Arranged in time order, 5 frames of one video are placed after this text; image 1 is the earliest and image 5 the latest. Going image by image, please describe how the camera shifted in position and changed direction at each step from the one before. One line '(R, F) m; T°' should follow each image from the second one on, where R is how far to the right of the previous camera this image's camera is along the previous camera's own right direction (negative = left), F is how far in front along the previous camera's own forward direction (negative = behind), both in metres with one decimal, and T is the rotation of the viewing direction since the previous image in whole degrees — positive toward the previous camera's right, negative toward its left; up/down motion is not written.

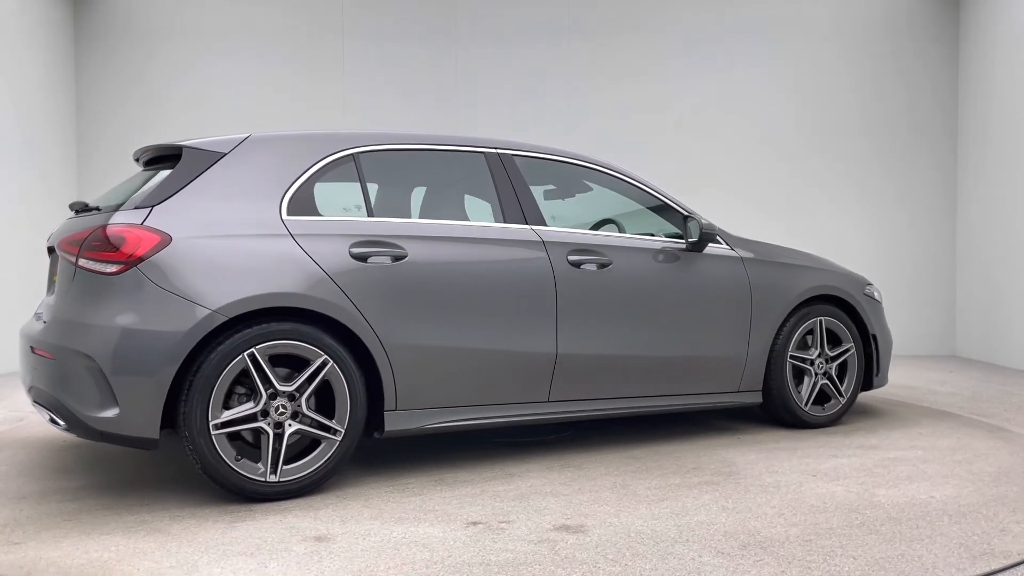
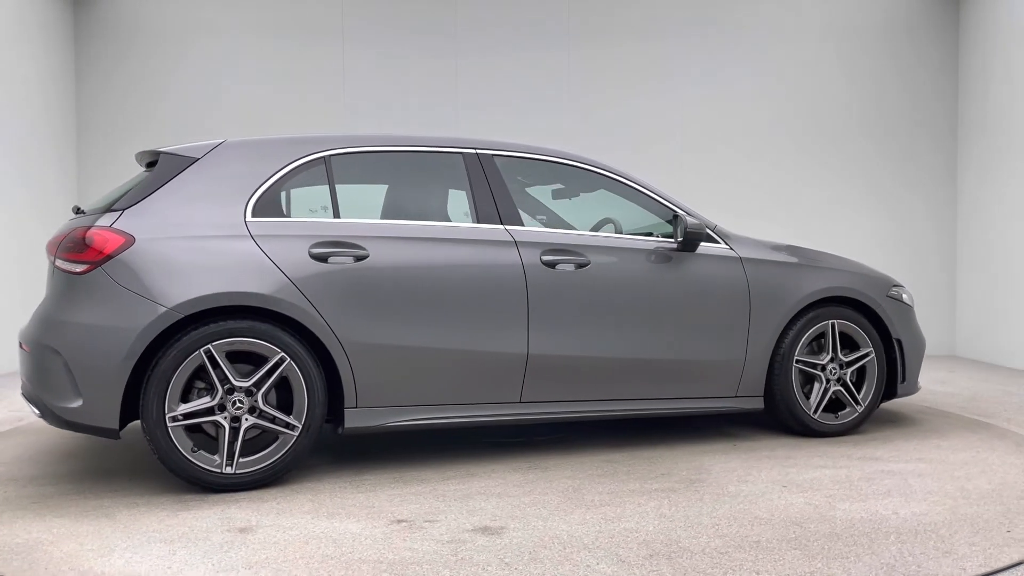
(+0.6, +0.1) m; -8°
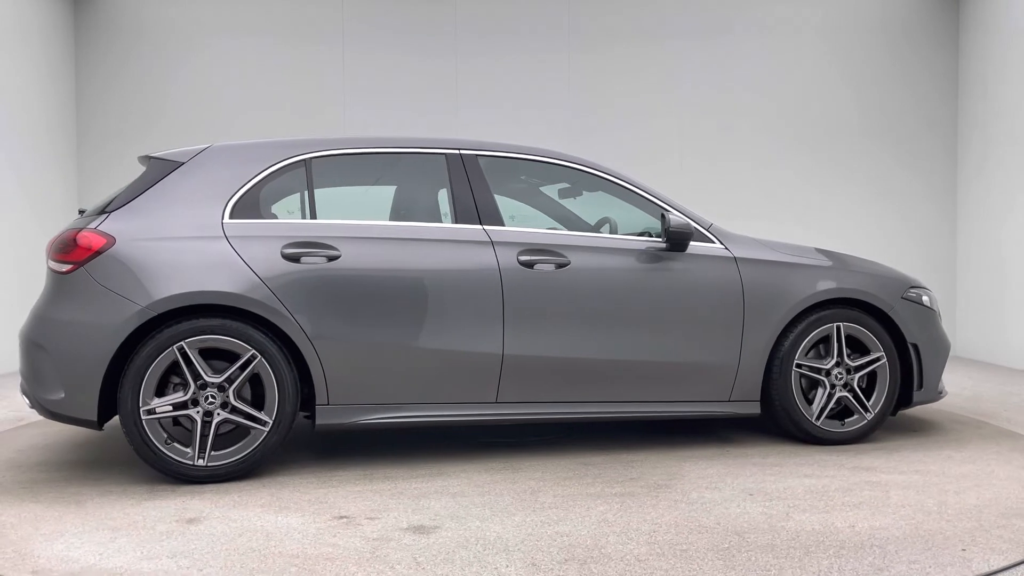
(+0.5, 0.0) m; -6°
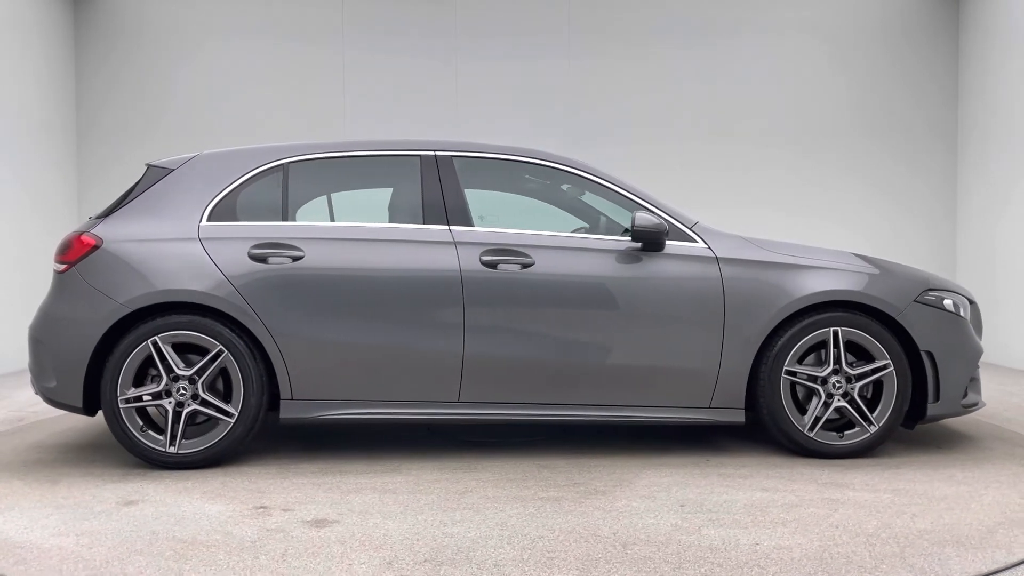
(+0.8, +0.1) m; -9°
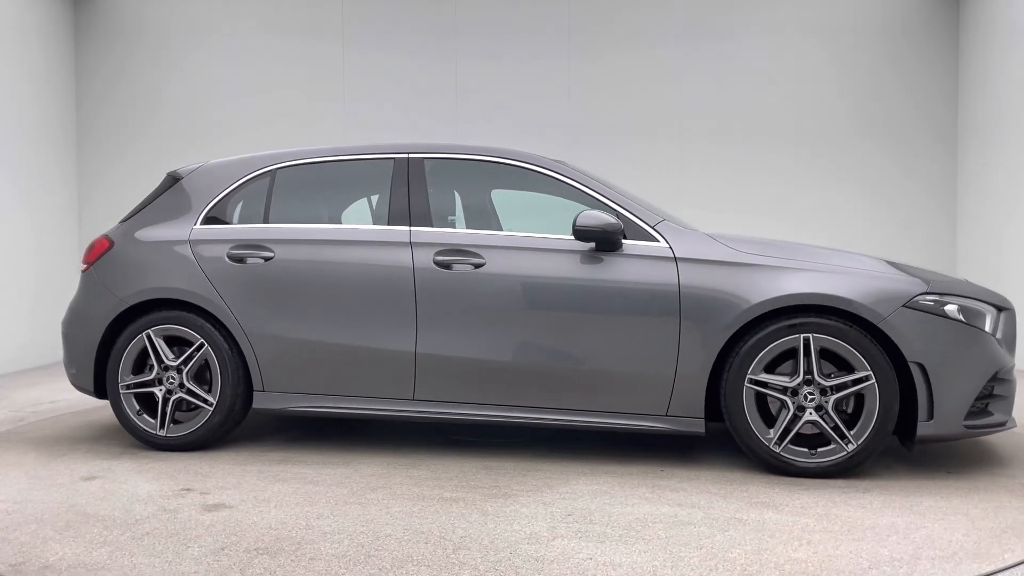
(+1.0, +0.1) m; -12°
